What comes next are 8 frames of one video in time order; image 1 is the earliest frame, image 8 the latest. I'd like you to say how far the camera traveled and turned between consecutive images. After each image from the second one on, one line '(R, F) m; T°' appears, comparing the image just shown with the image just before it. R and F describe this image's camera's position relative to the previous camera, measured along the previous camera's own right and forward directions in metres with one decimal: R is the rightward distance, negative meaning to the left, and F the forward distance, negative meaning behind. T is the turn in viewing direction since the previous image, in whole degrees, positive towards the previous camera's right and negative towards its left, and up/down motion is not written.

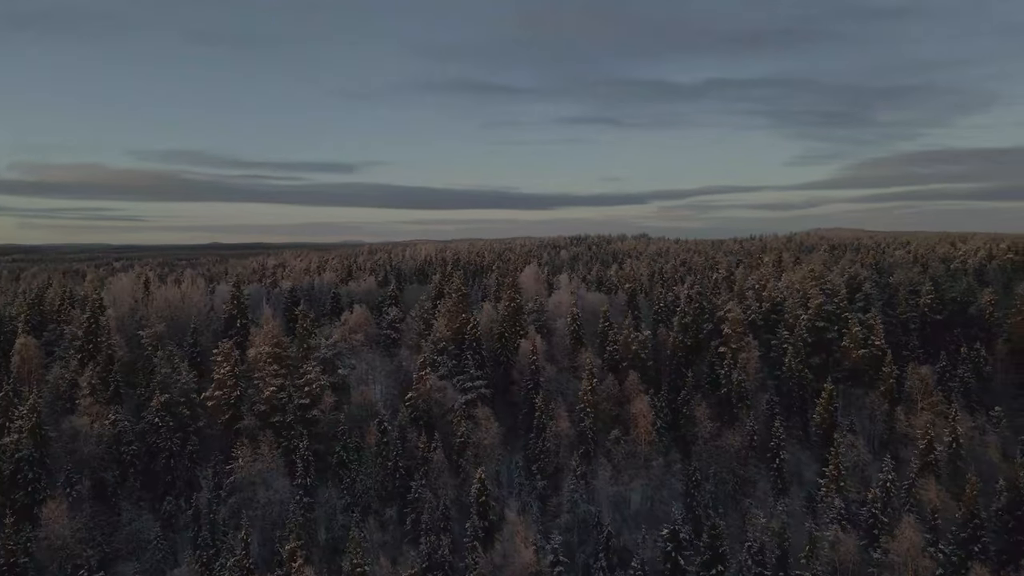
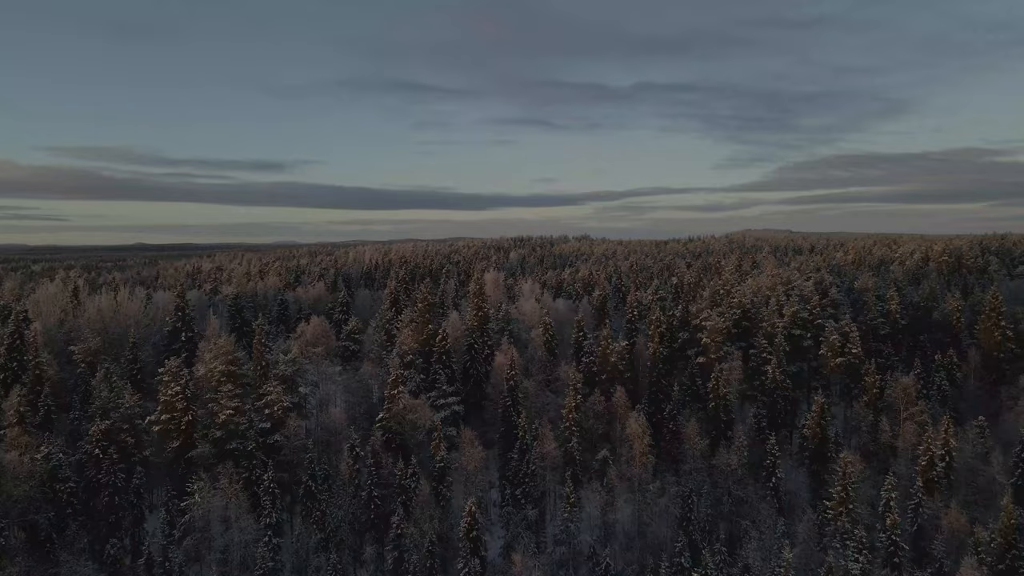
(-3.5, +4.6) m; +5°
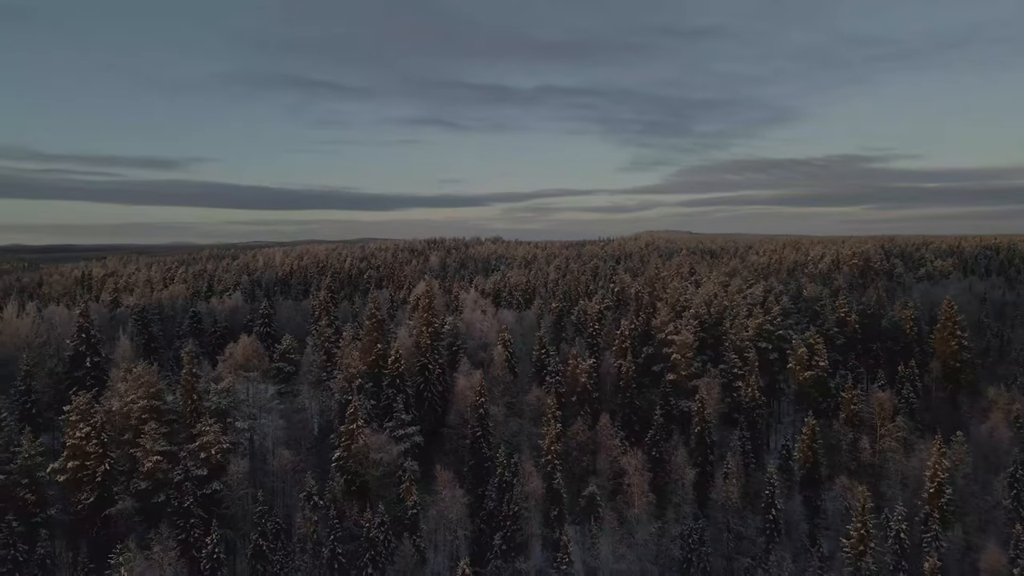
(-5.2, +7.0) m; +7°
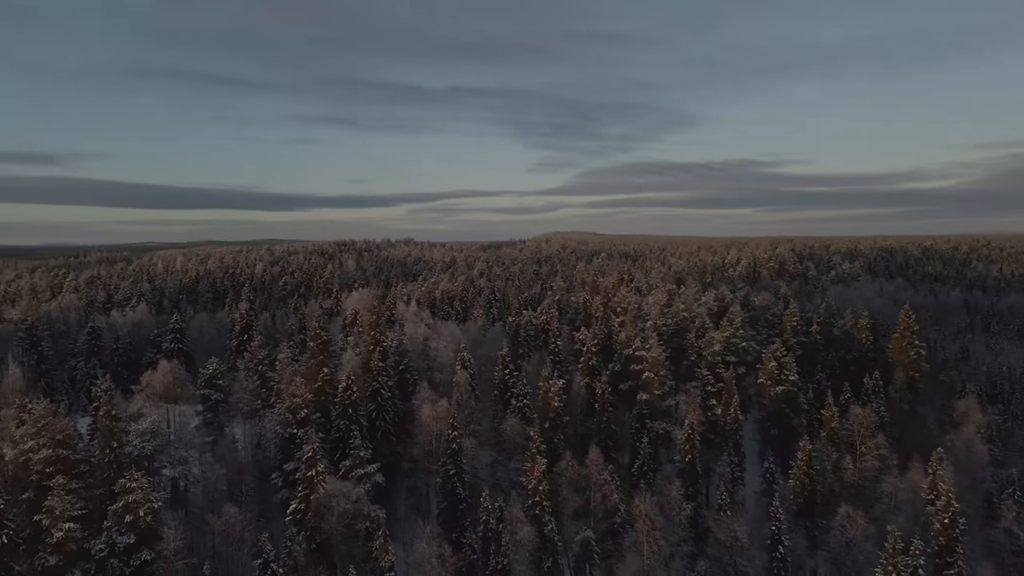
(-5.2, +7.0) m; +7°
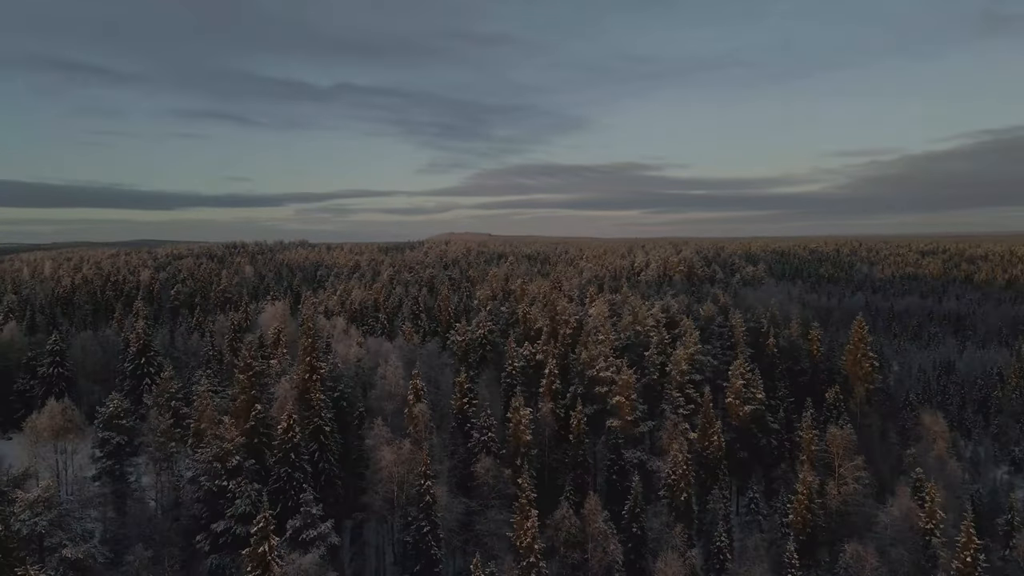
(-5.7, +7.9) m; +8°
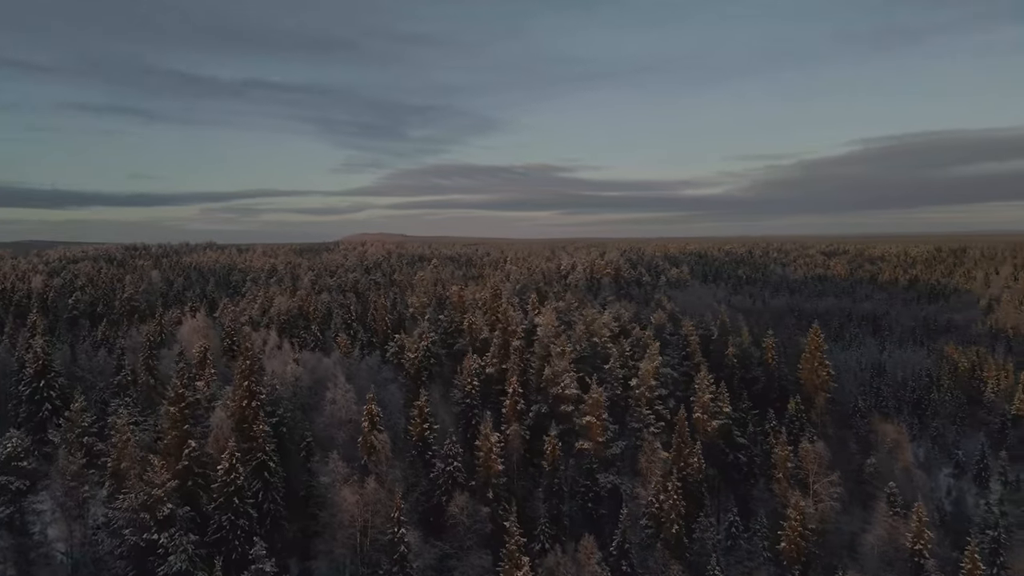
(-4.0, +5.5) m; +7°
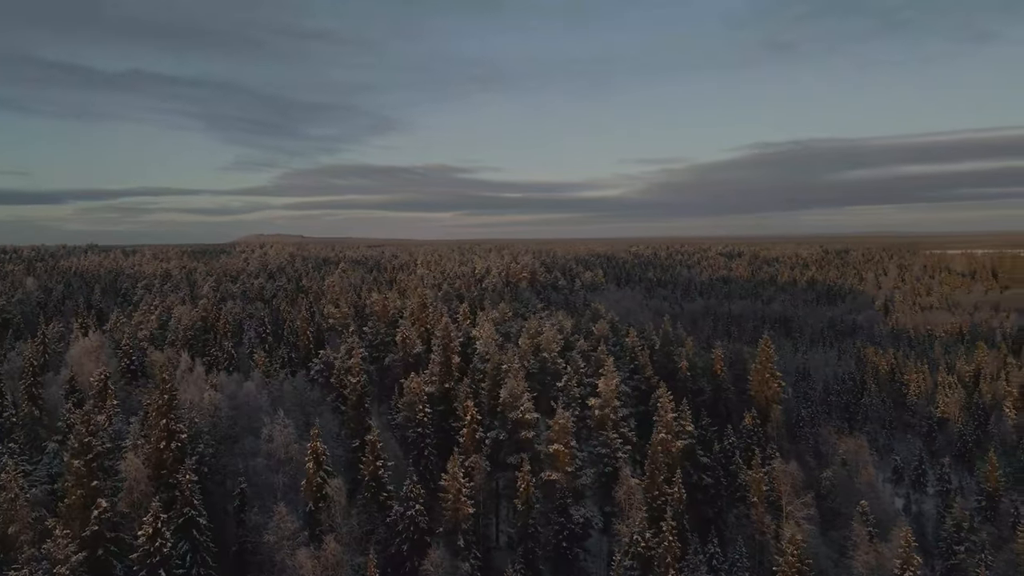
(-4.5, +6.3) m; +8°
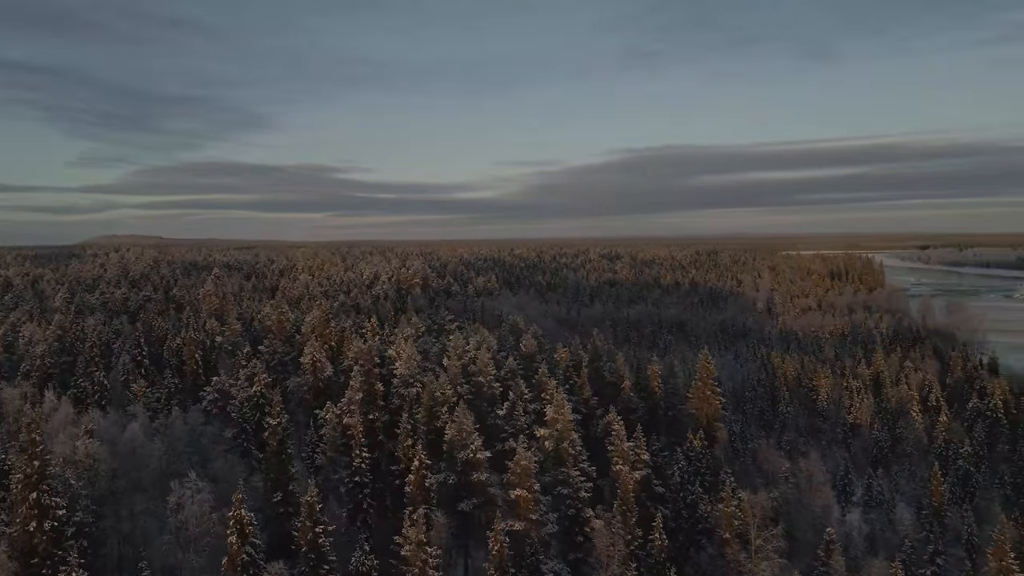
(-5.3, +7.8) m; +10°
